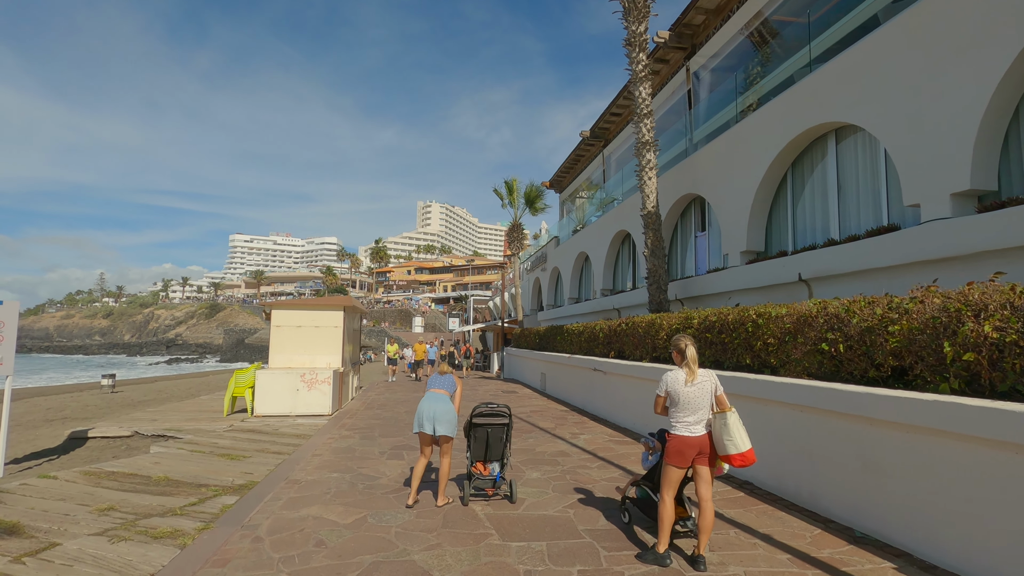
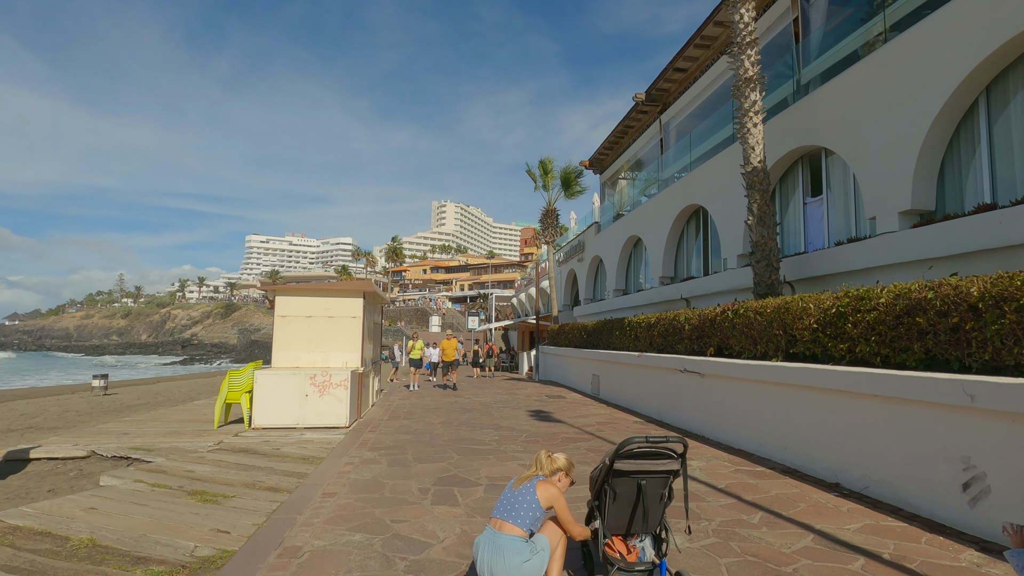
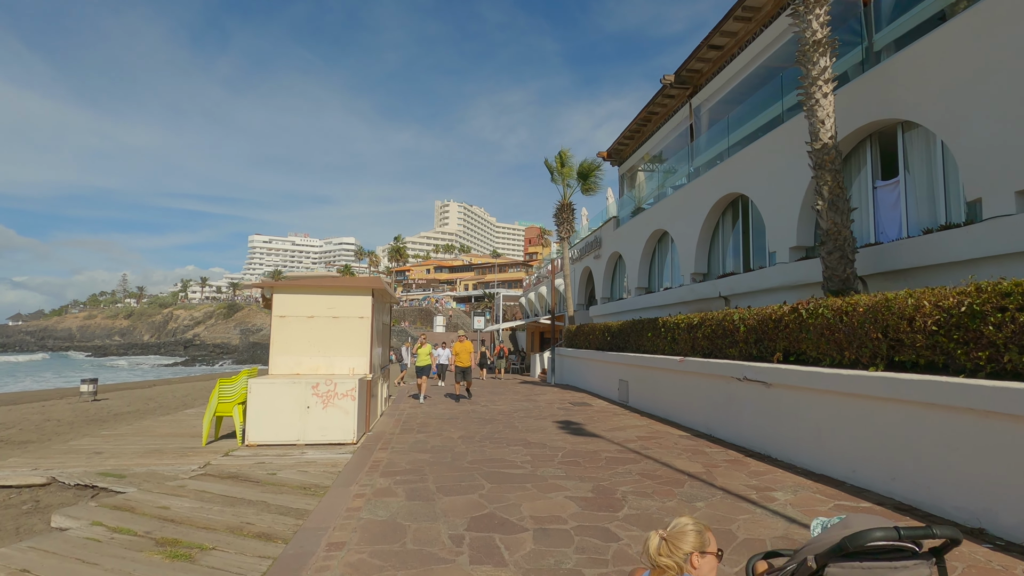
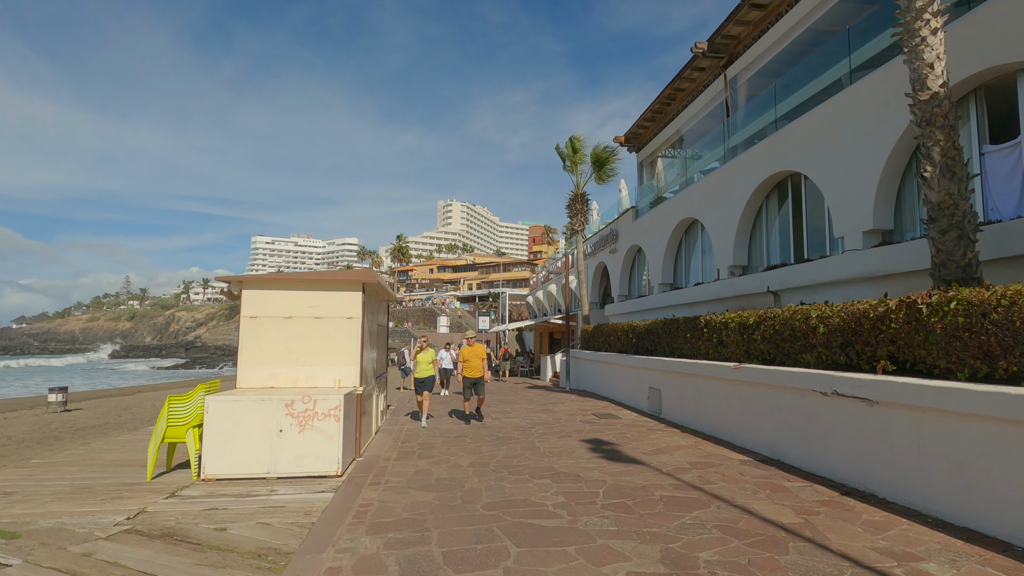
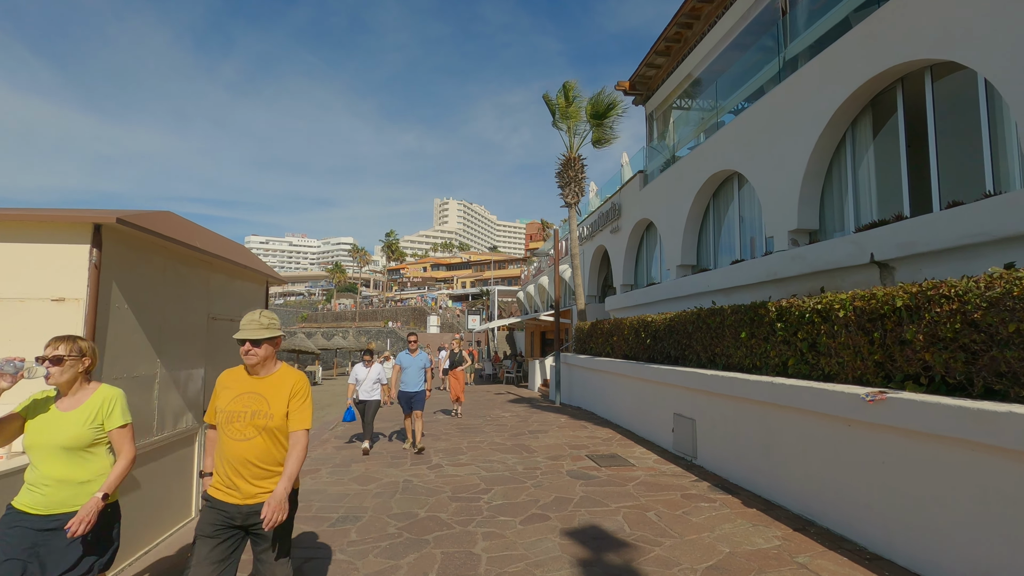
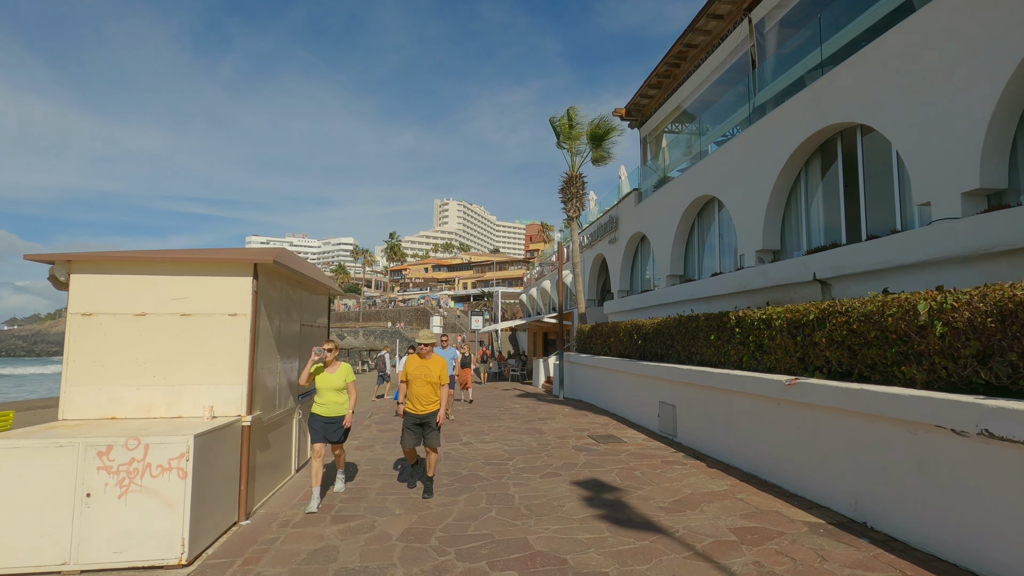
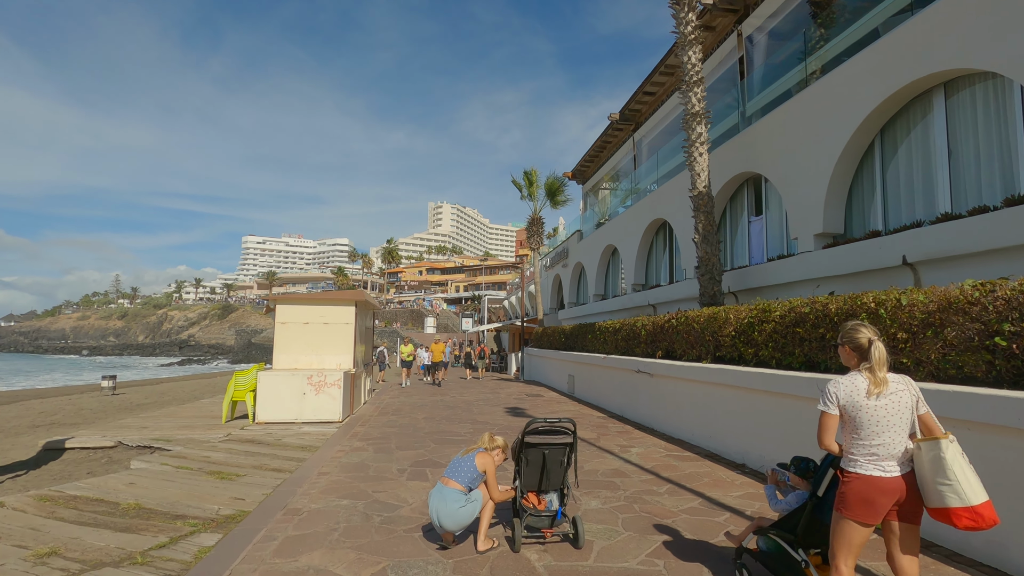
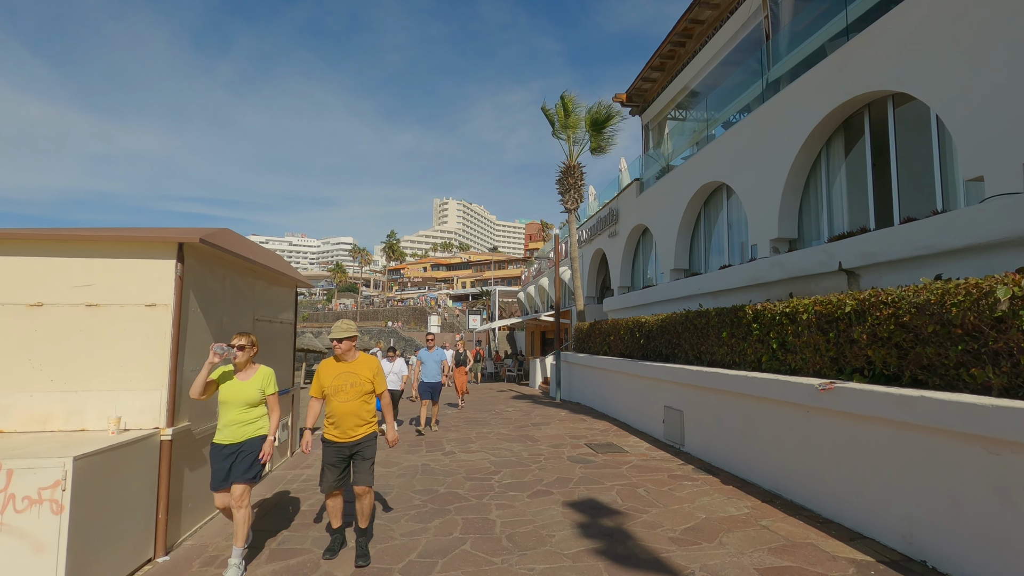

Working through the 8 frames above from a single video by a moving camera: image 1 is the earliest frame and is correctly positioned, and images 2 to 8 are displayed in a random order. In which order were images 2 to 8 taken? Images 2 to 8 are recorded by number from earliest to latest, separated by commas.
7, 2, 3, 4, 6, 8, 5
